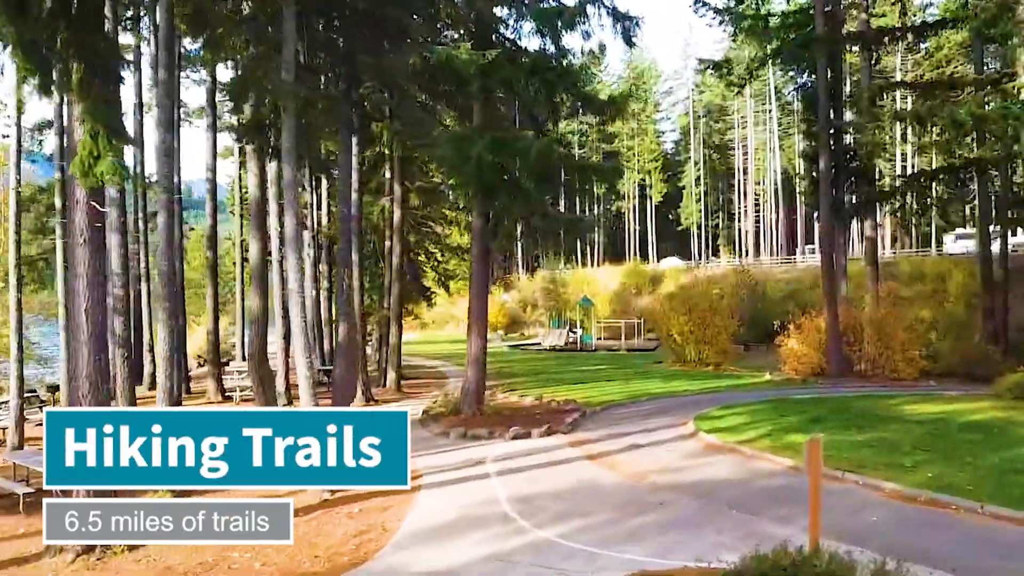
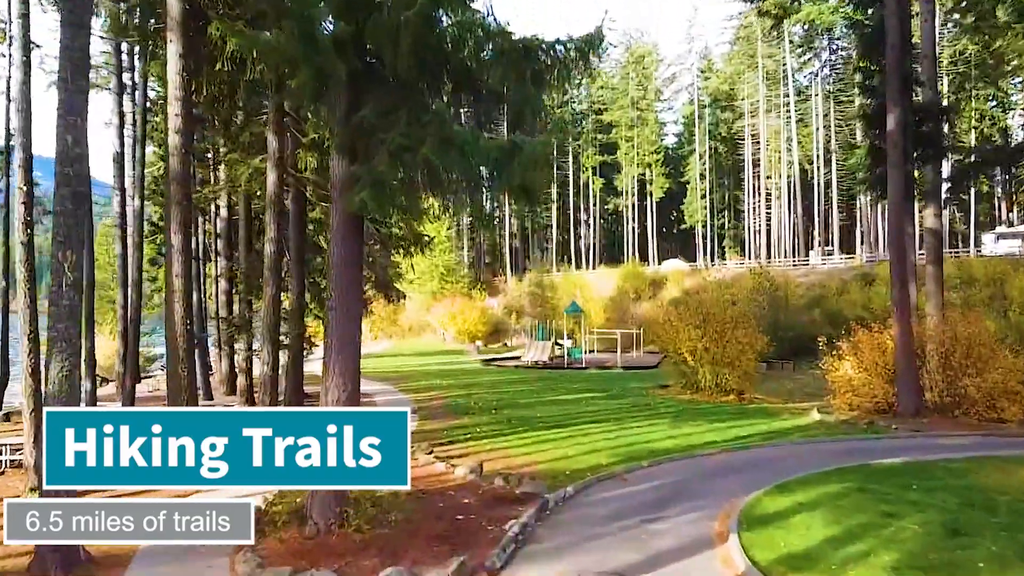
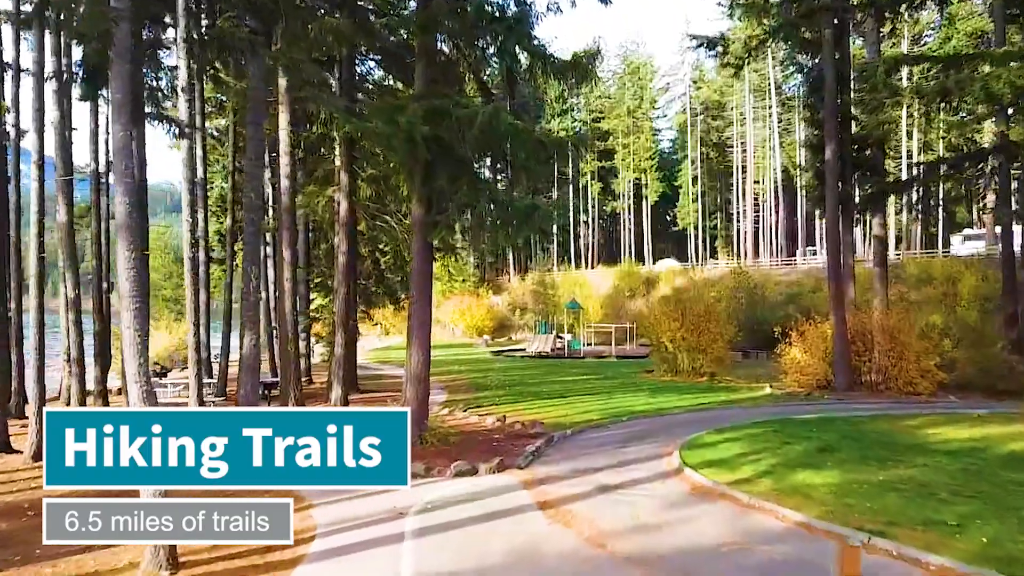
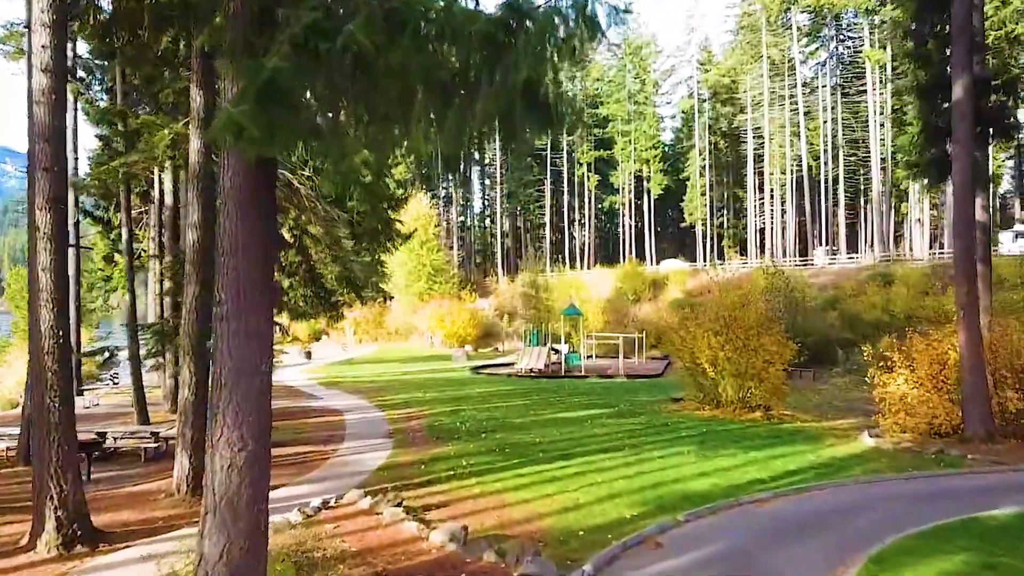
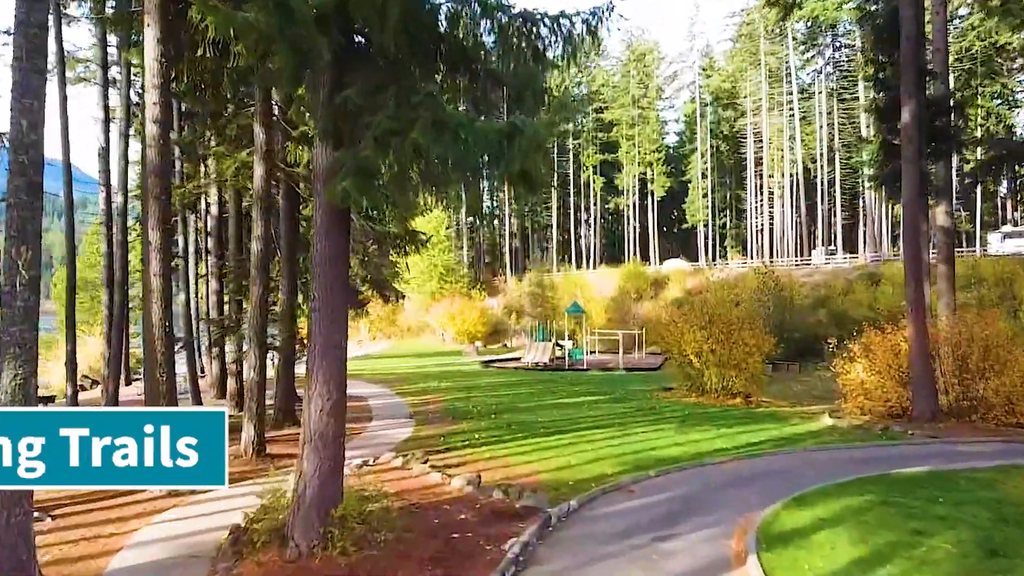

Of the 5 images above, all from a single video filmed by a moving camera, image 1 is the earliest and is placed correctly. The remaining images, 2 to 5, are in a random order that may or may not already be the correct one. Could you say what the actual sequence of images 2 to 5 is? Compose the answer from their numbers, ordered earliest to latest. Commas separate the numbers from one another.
3, 2, 5, 4
